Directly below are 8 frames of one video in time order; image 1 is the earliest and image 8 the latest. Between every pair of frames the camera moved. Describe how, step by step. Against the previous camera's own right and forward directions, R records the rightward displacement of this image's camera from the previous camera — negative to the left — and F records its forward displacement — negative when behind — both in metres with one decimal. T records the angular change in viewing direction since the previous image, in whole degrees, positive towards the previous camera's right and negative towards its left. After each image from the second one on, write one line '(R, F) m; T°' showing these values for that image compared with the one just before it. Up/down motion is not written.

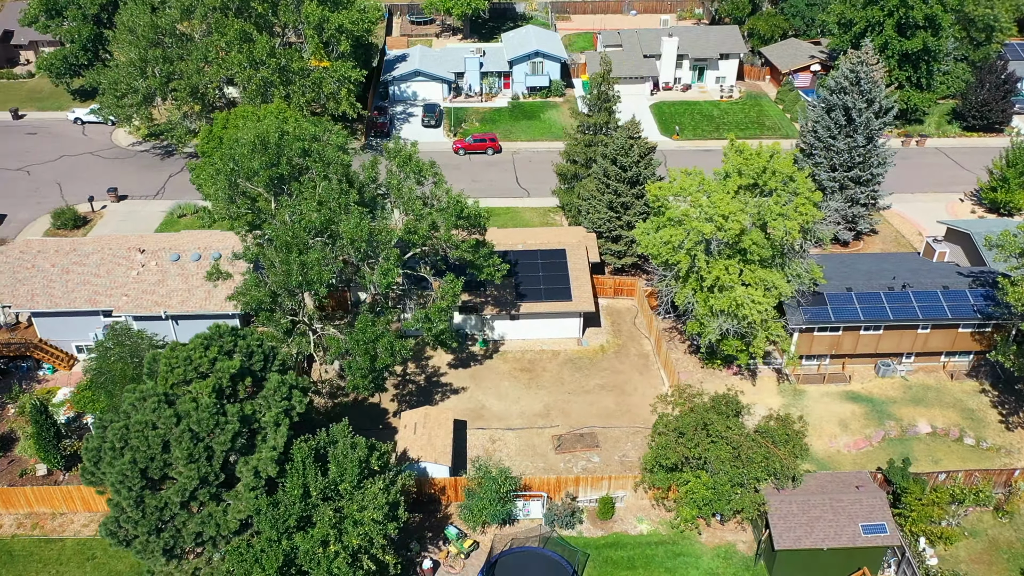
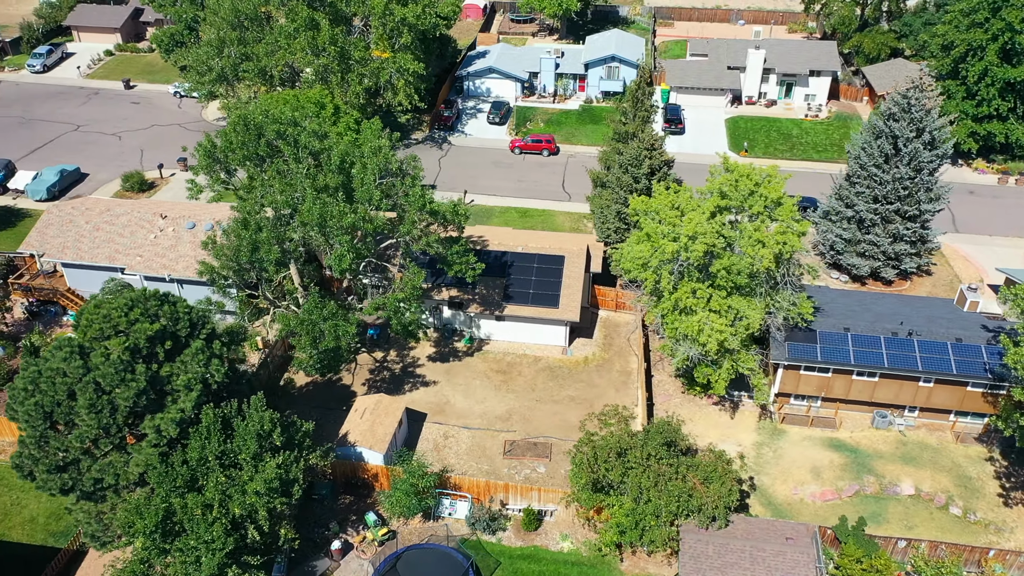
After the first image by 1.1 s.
(+6.5, +0.7) m; -10°
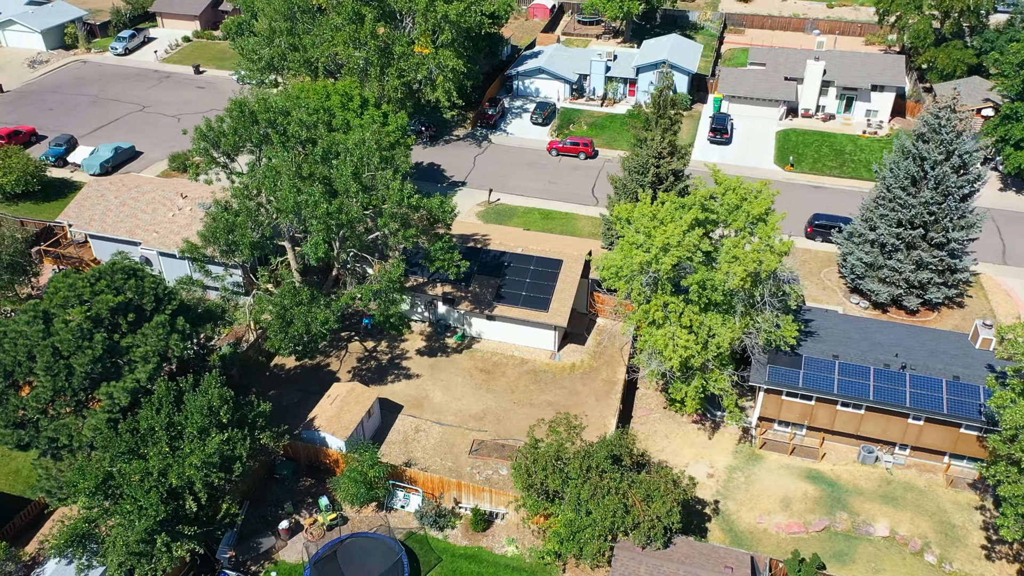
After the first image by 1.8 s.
(+4.3, +0.3) m; -6°
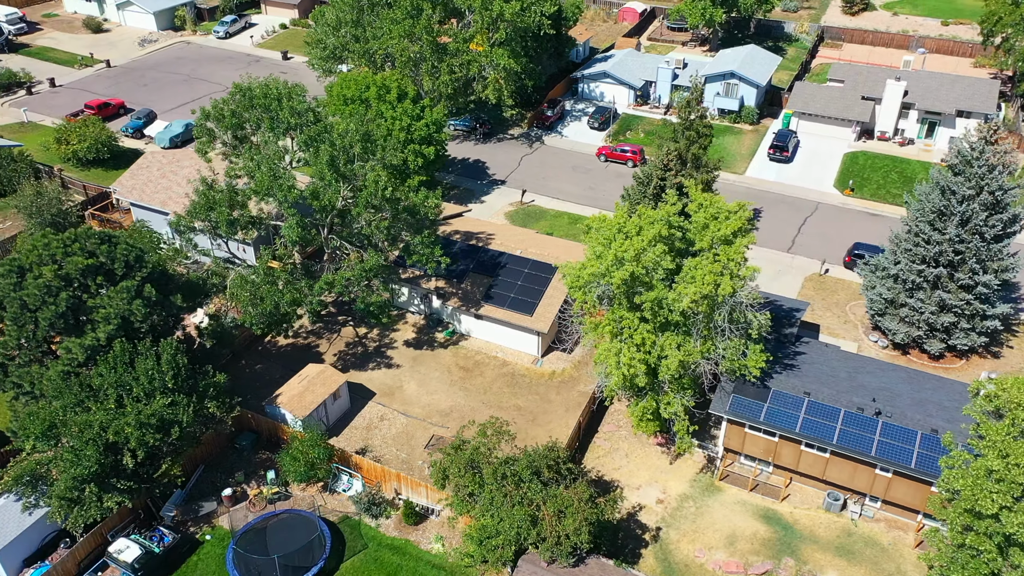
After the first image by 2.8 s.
(+5.7, +0.5) m; -9°
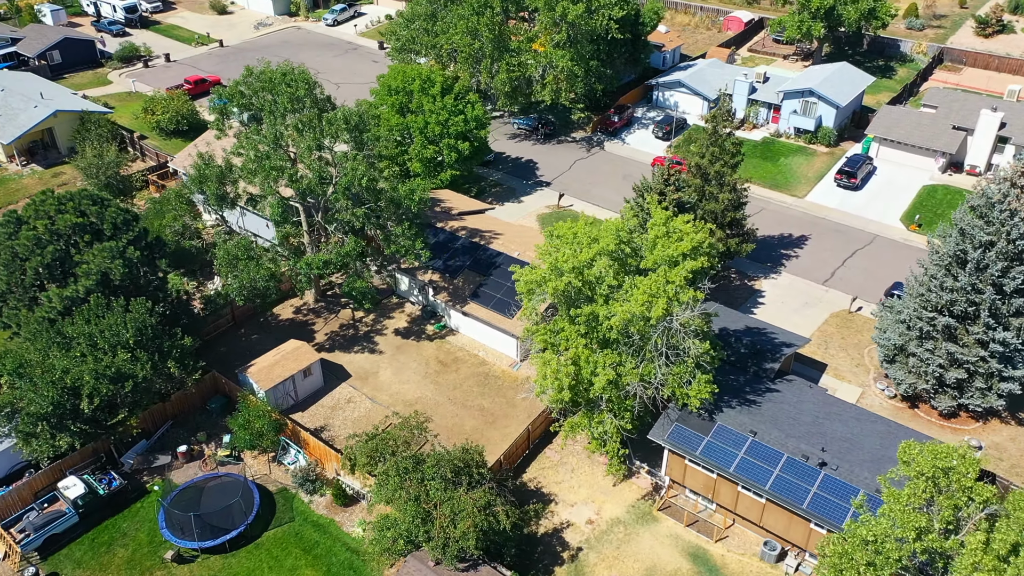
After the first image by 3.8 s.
(+6.5, +0.7) m; -10°
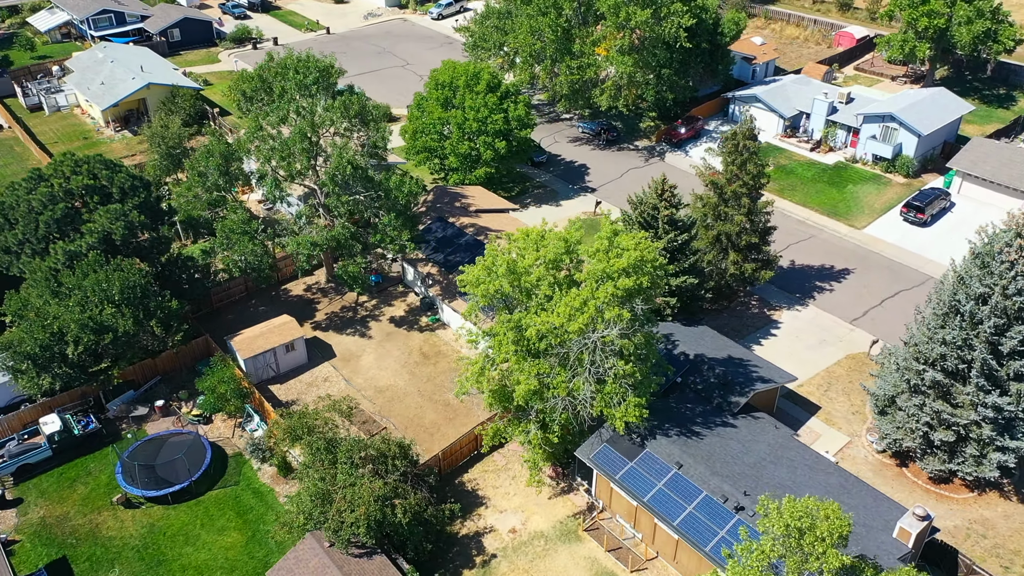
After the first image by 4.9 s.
(+6.5, +0.7) m; -10°
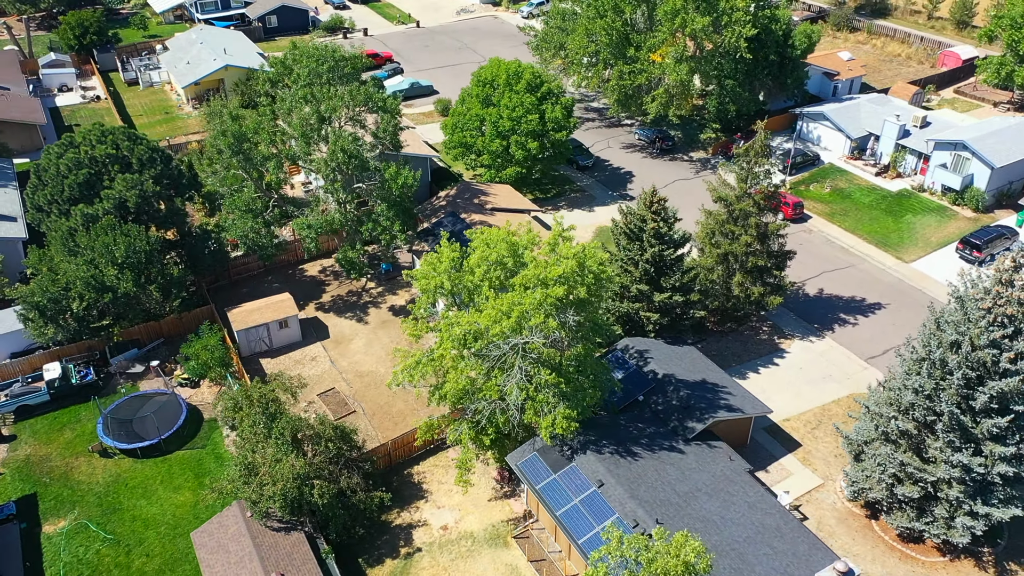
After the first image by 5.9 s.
(+5.7, +0.6) m; -9°
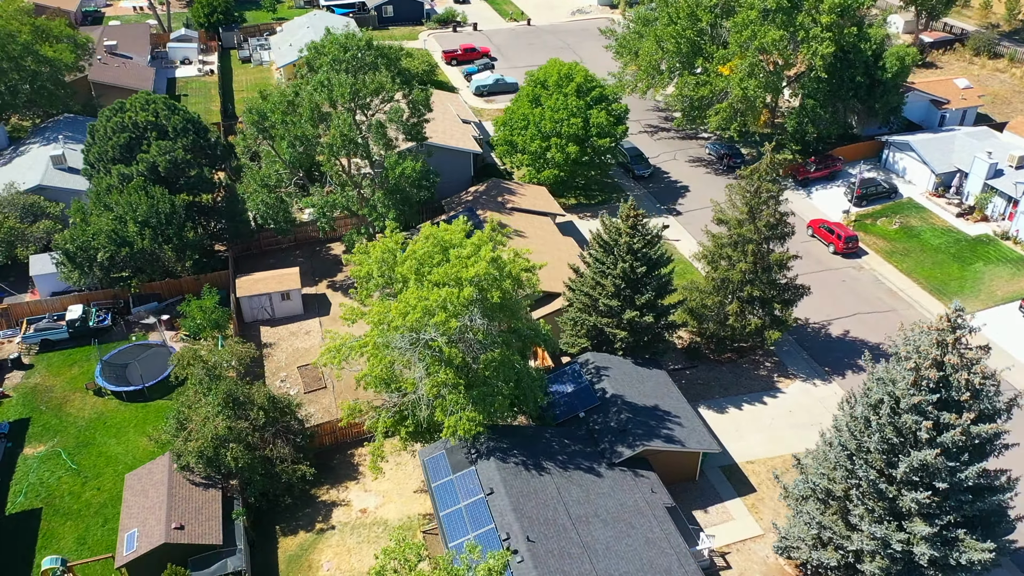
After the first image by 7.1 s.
(+7.1, +0.8) m; -11°
